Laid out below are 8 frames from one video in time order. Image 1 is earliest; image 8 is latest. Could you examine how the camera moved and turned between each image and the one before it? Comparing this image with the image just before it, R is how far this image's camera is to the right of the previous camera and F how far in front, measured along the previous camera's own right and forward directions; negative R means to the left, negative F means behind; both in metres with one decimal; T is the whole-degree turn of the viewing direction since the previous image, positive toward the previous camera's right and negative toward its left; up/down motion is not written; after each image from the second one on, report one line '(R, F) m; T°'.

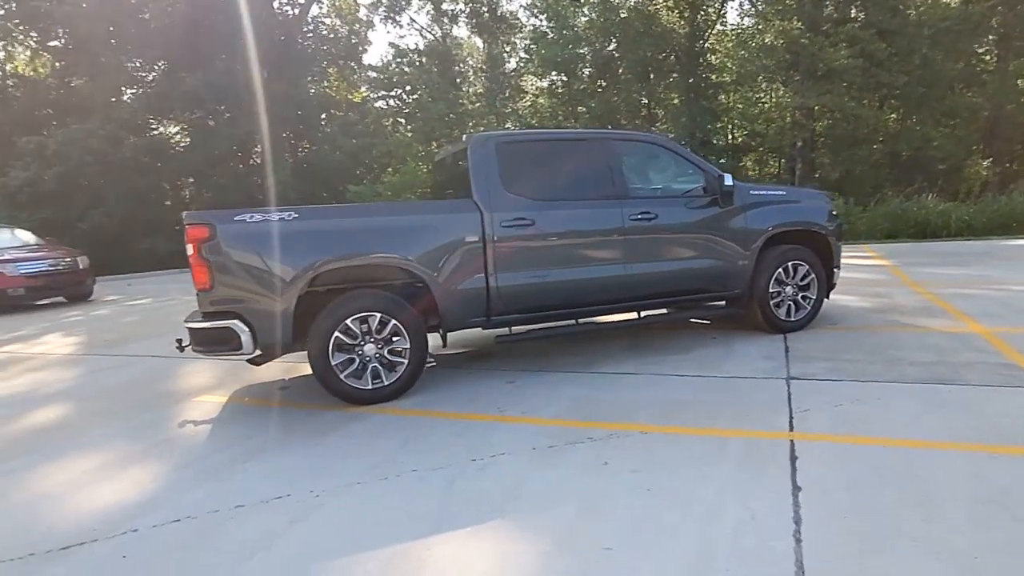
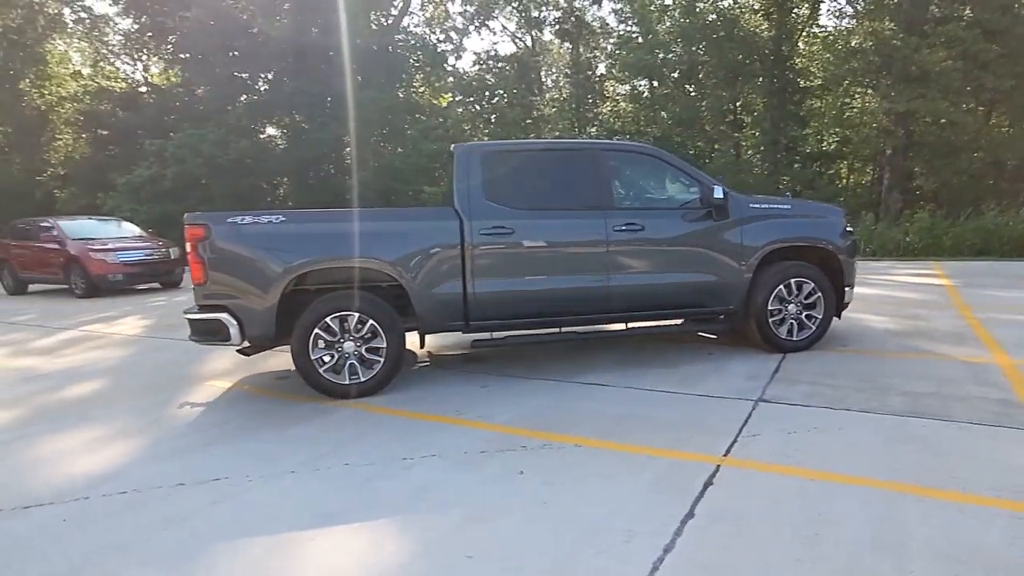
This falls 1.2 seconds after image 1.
(+1.0, 0.0) m; -9°
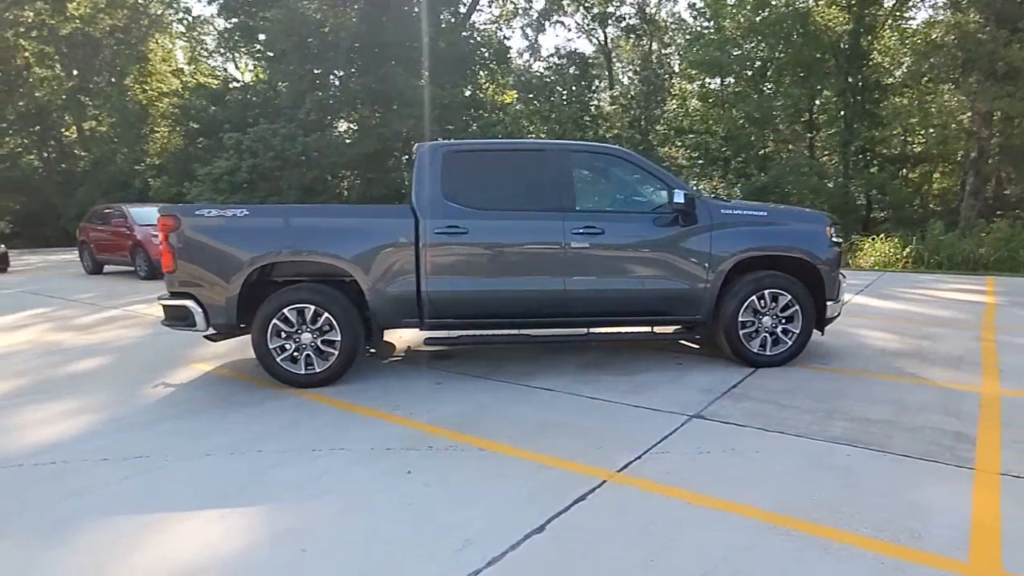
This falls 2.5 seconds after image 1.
(+1.1, +0.1) m; -7°
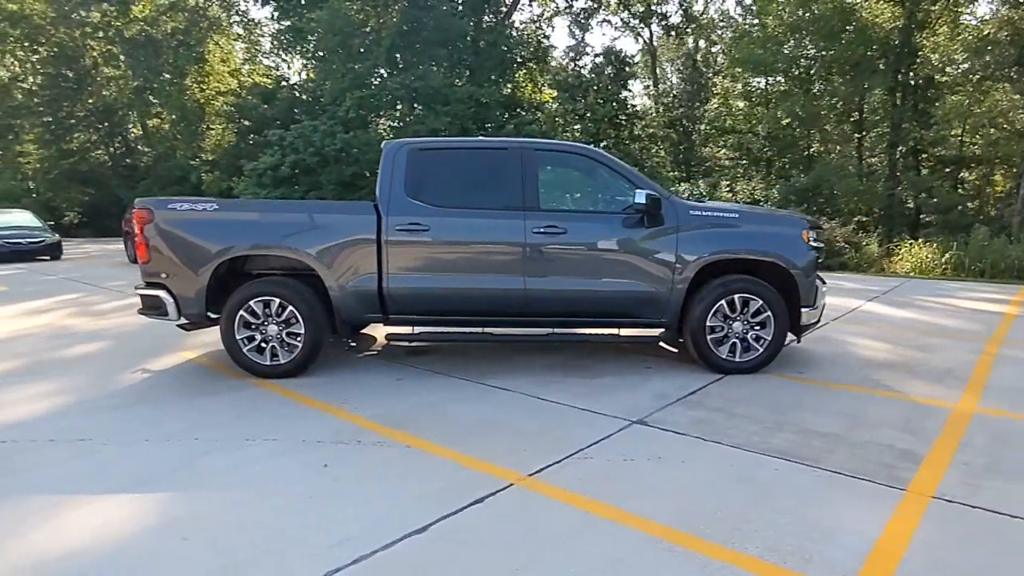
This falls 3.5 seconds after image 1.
(+0.8, +0.1) m; -4°
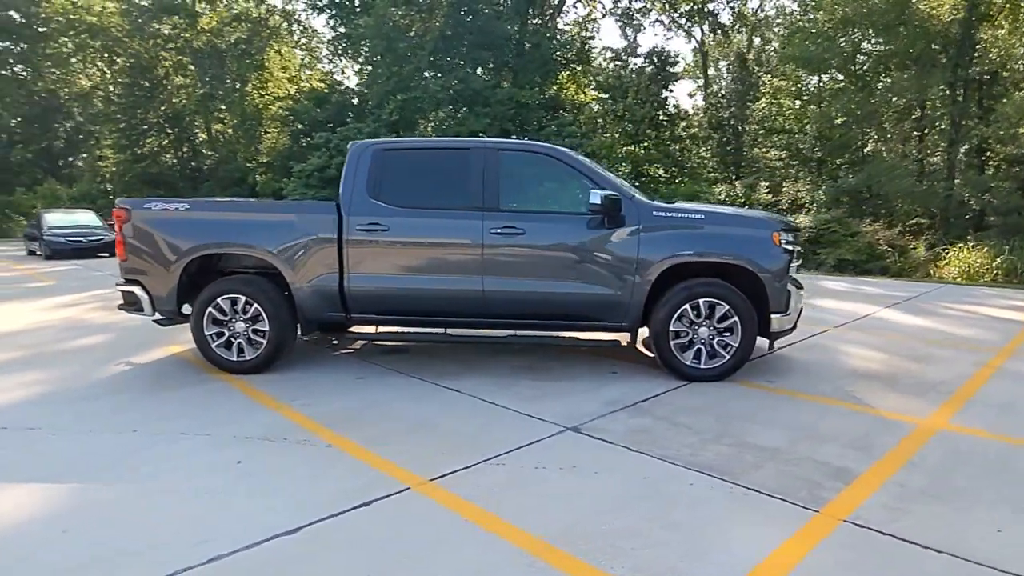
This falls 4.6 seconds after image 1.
(+0.9, +0.1) m; -5°
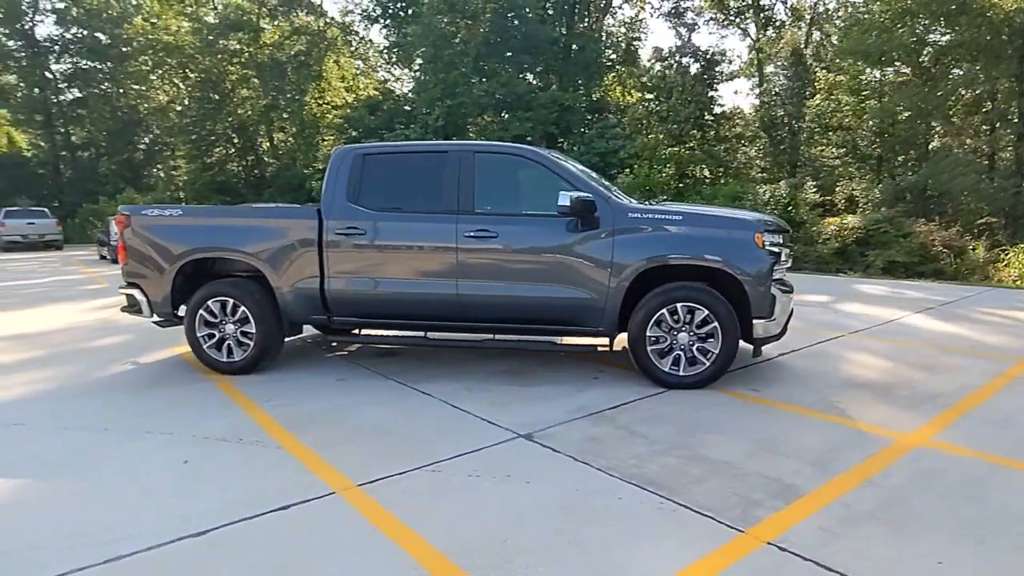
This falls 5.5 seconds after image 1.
(+0.7, +0.1) m; -5°
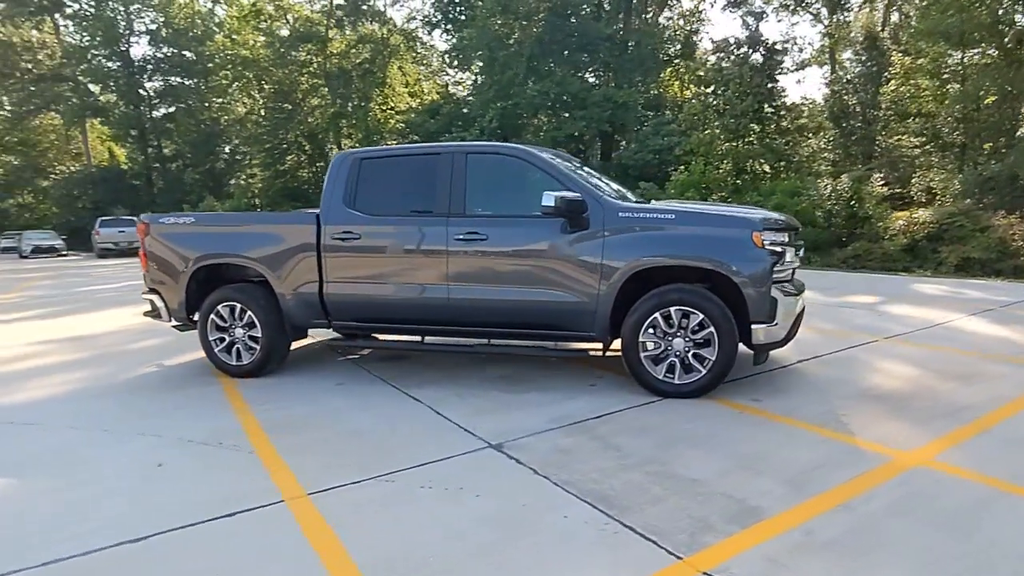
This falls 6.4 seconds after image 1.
(+0.6, +0.2) m; -6°
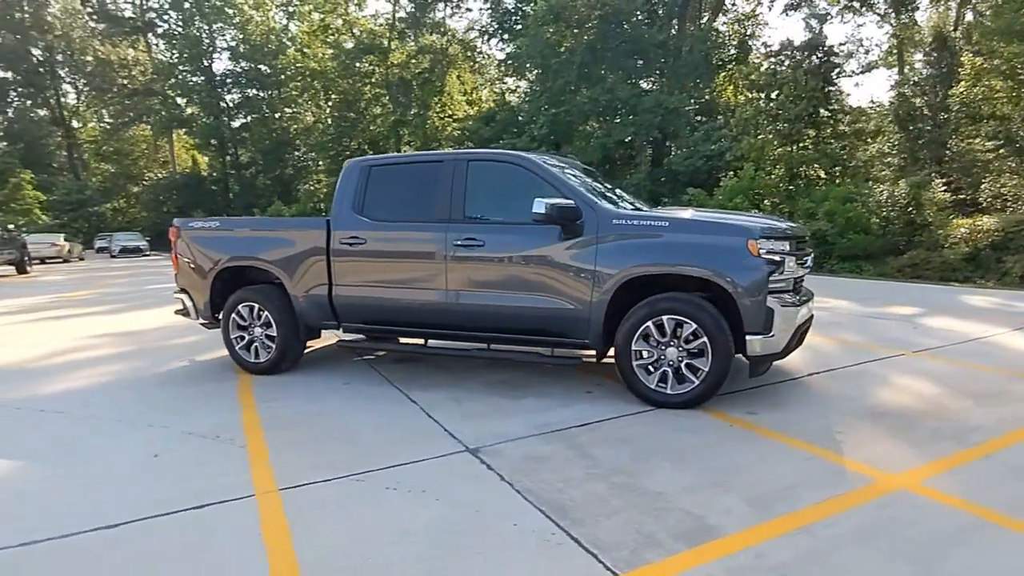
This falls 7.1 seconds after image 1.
(+0.5, 0.0) m; -5°
